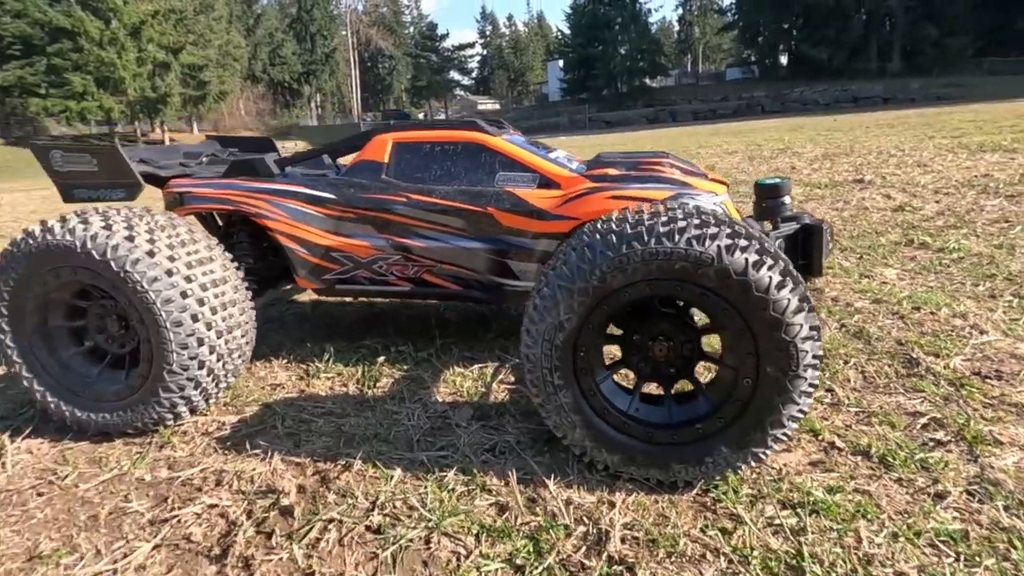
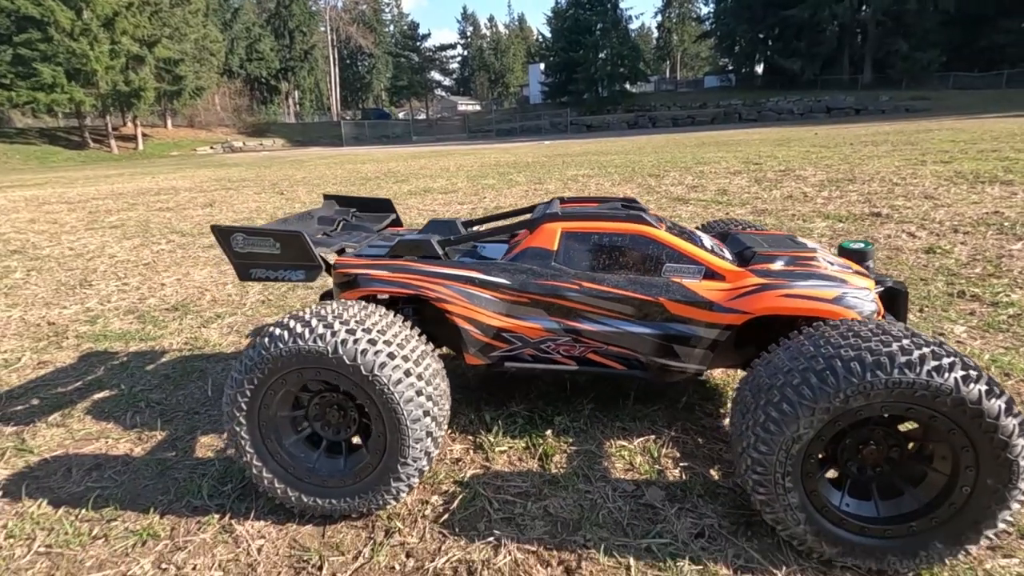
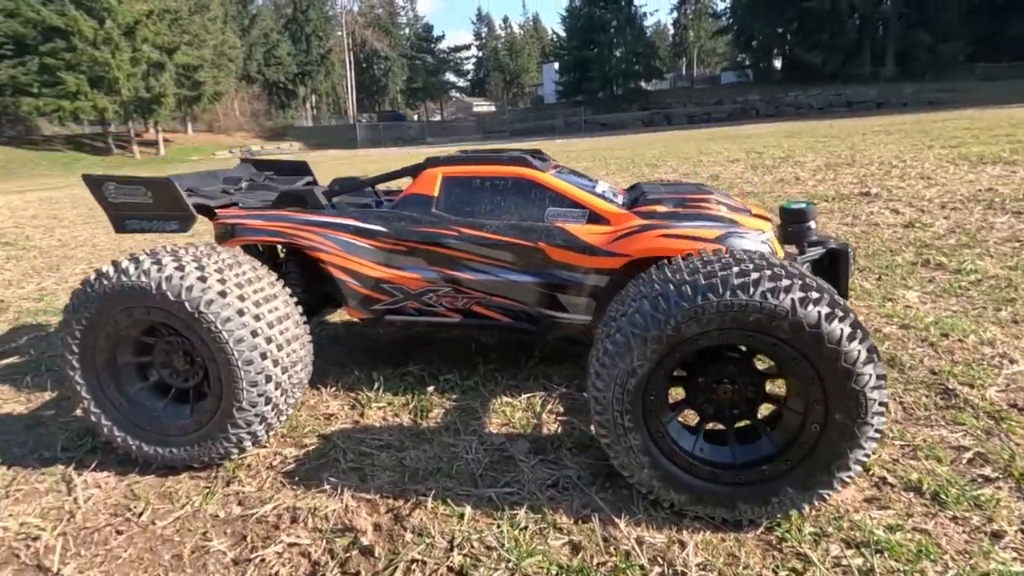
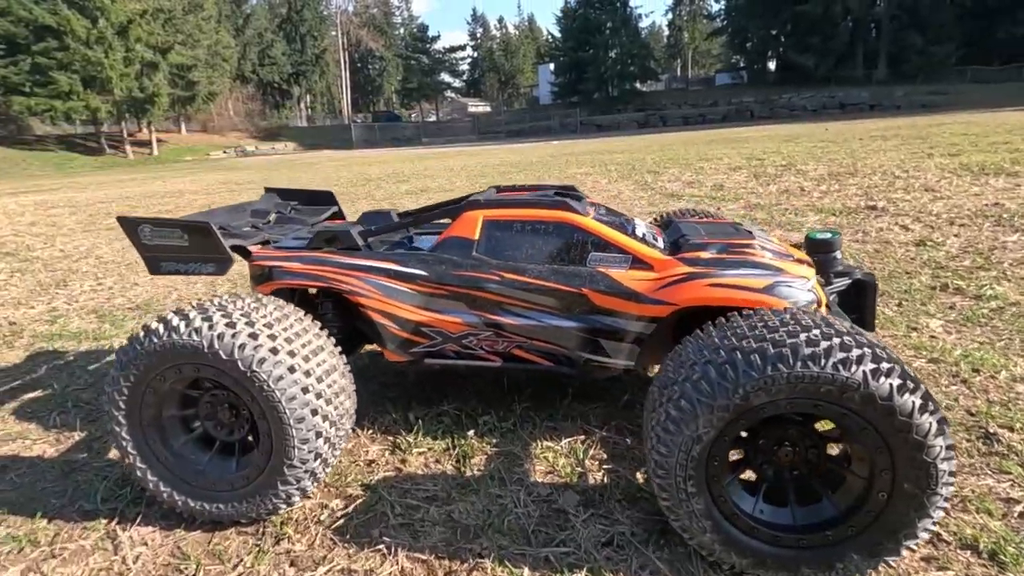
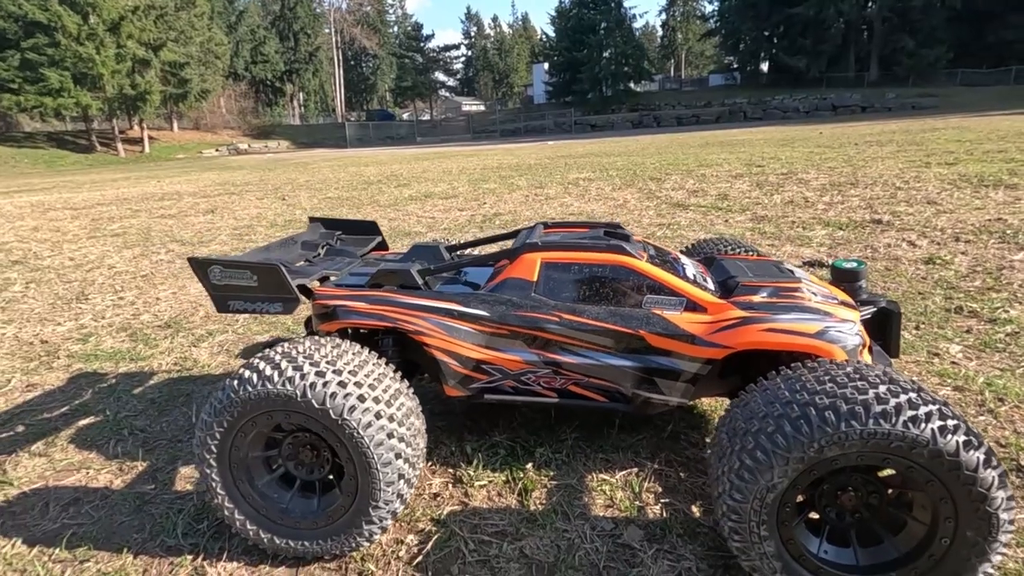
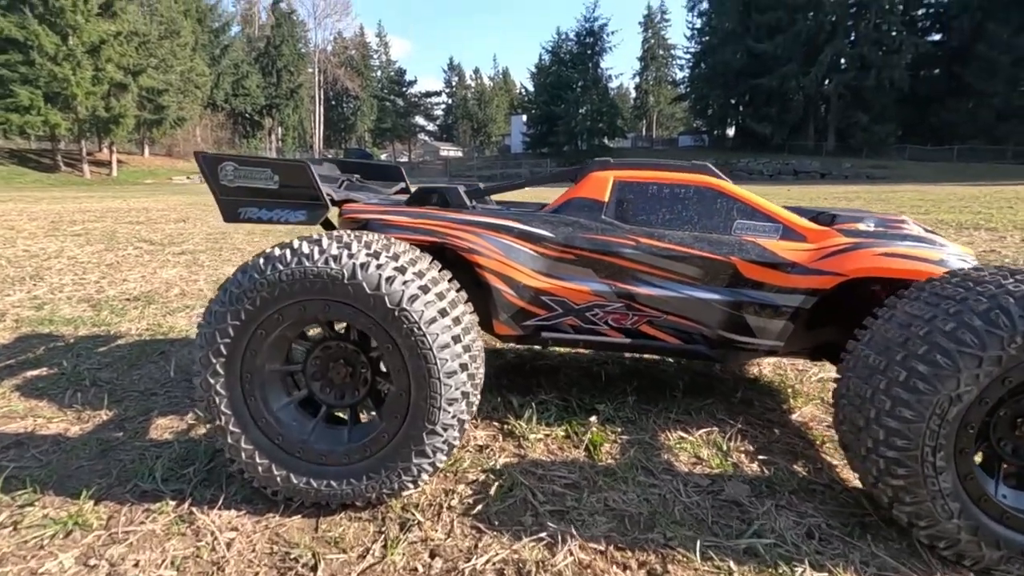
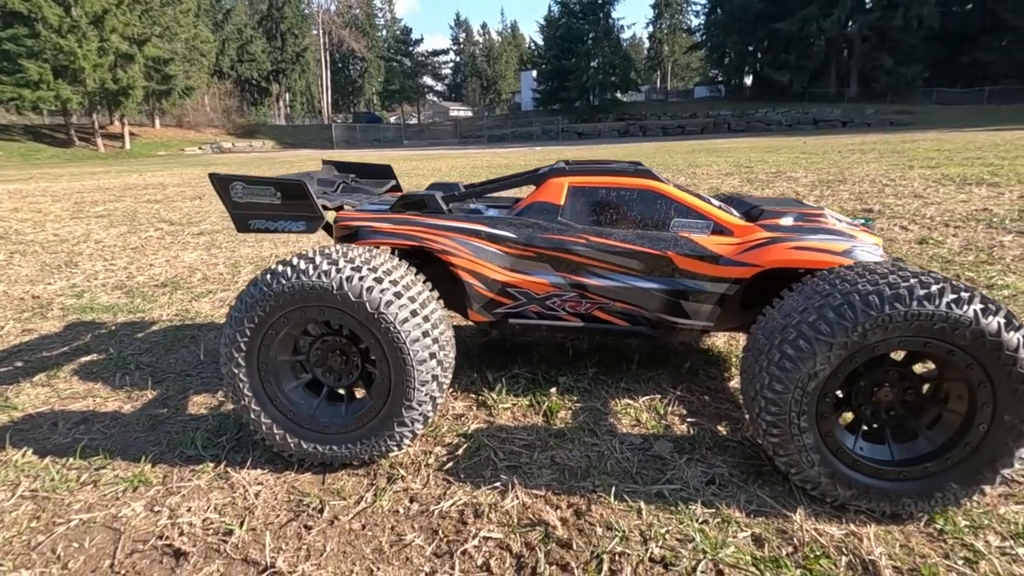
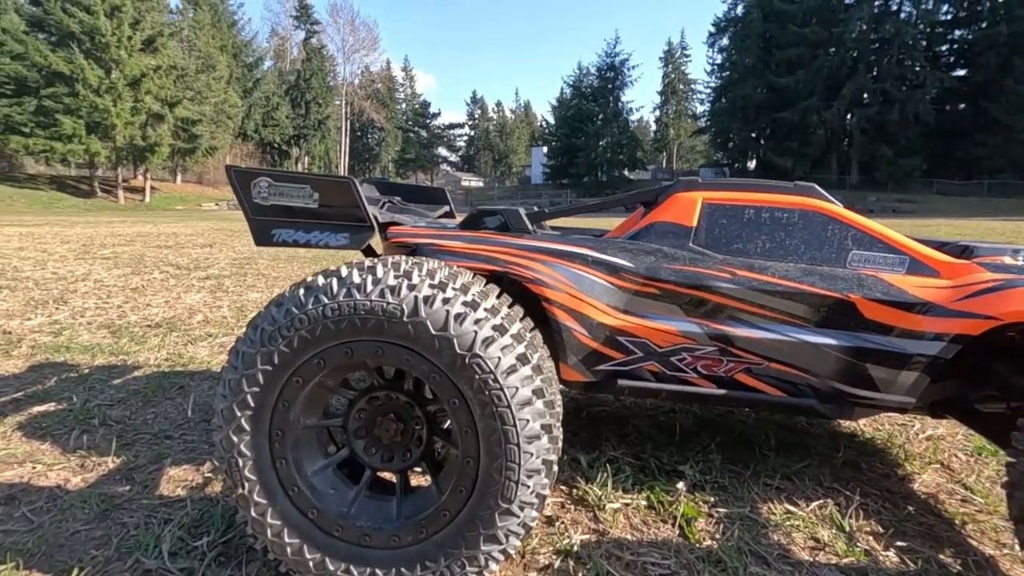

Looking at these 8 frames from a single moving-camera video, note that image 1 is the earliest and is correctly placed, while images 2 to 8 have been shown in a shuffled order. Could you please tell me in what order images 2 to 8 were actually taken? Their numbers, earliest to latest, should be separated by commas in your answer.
3, 4, 5, 2, 7, 6, 8
